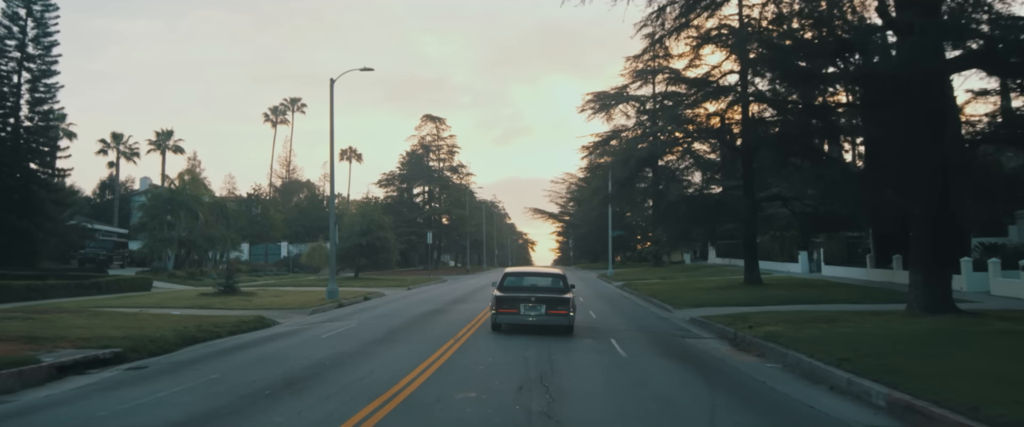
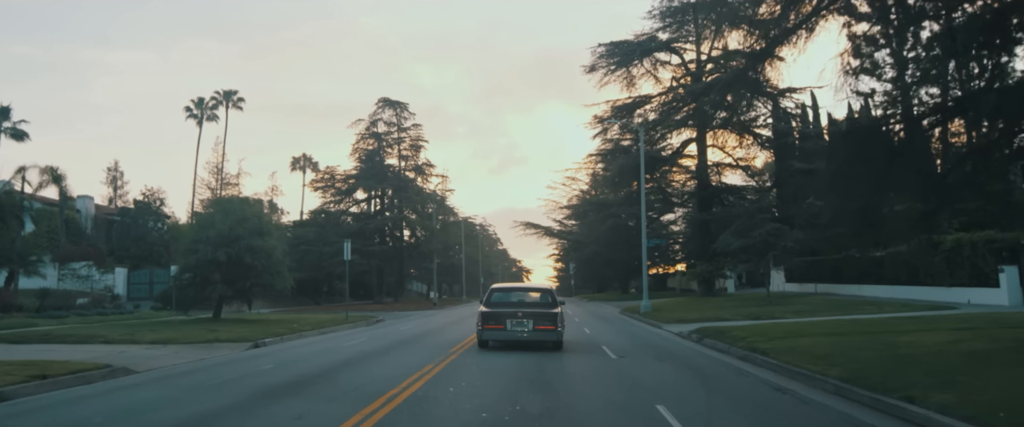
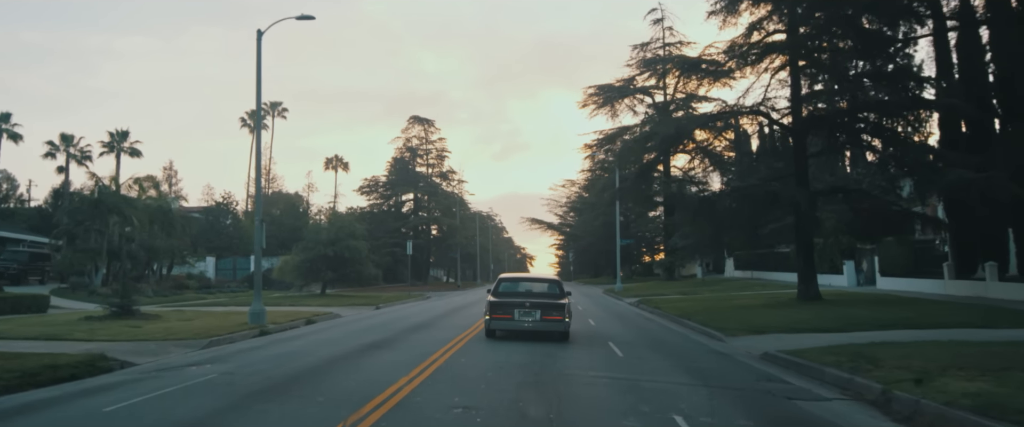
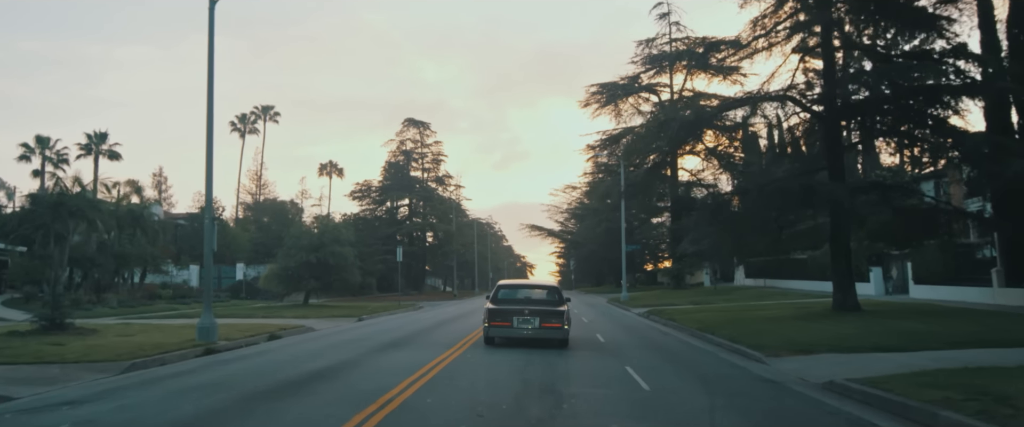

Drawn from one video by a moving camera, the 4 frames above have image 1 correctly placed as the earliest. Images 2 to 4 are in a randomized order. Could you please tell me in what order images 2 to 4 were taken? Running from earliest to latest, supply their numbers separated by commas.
3, 4, 2
